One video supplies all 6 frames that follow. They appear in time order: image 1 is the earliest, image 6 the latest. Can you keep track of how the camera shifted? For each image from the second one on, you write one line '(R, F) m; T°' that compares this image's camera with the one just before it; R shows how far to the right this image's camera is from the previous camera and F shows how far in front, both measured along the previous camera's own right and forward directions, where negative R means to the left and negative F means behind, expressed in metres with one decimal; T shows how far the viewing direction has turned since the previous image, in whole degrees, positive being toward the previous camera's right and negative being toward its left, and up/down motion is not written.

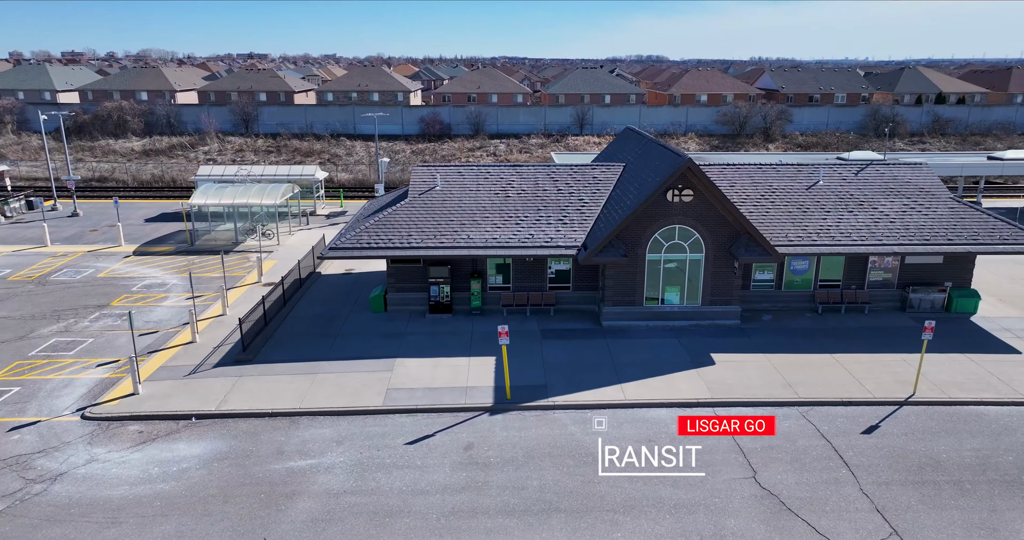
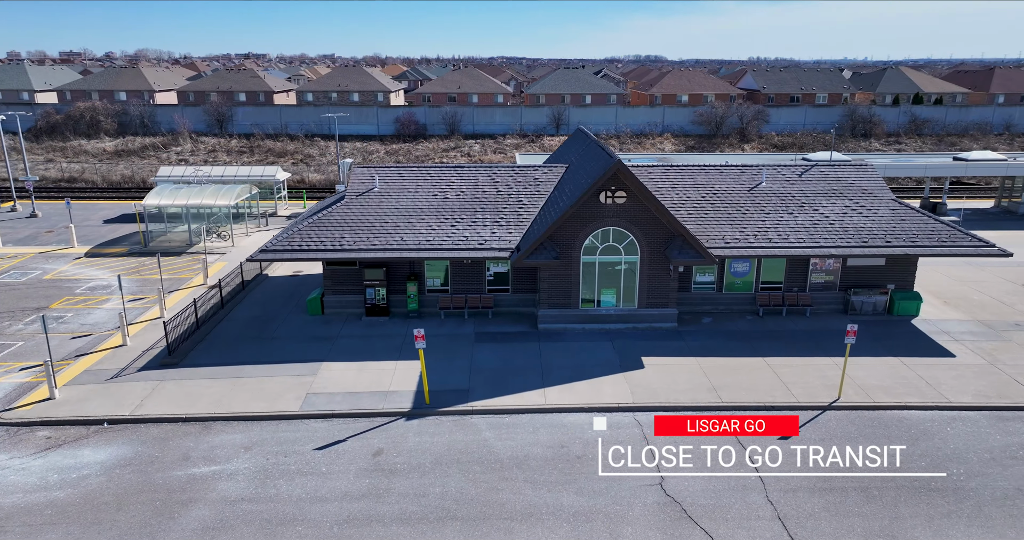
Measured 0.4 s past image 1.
(+3.8, +0.4) m; 0°
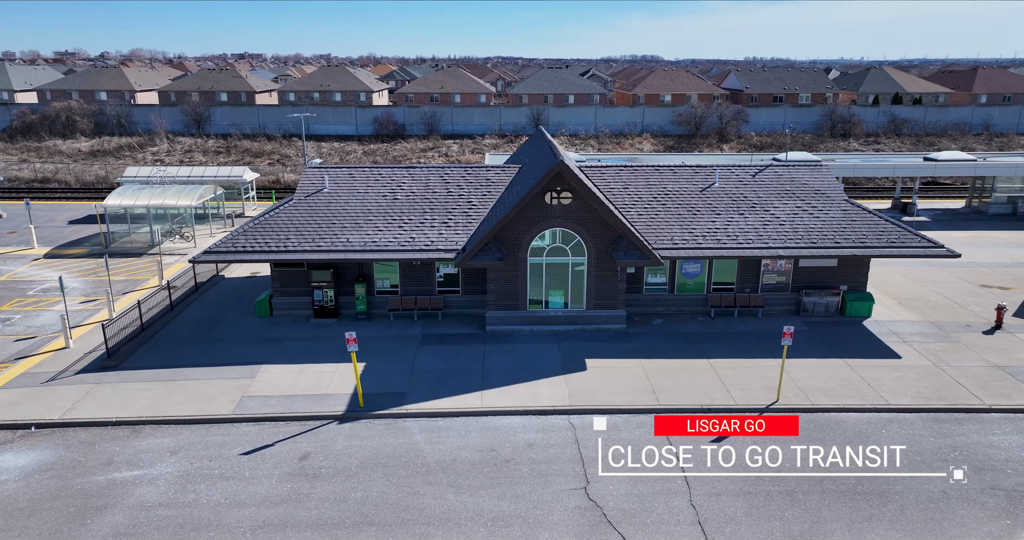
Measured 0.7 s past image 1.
(+2.9, +0.3) m; 0°
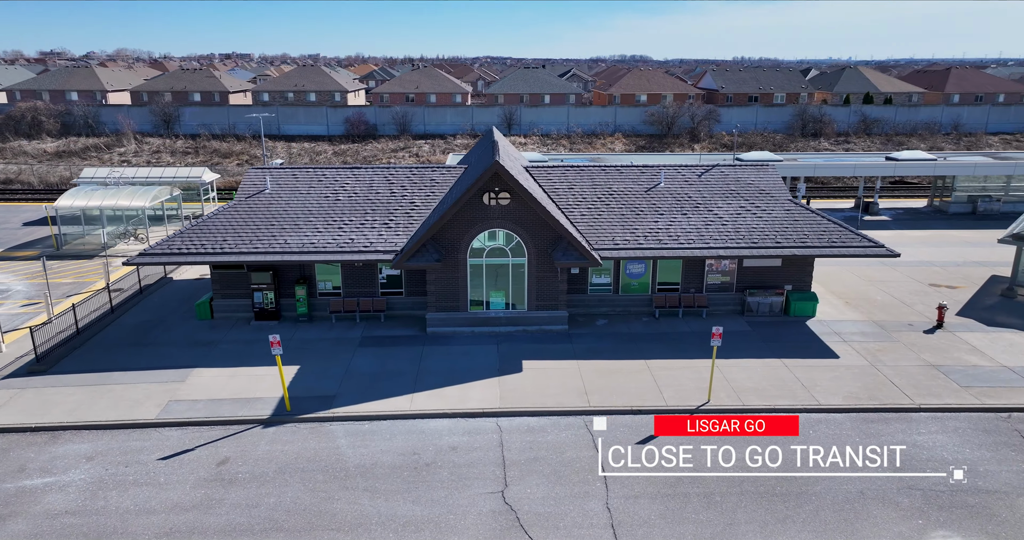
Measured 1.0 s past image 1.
(+2.9, +0.2) m; +1°
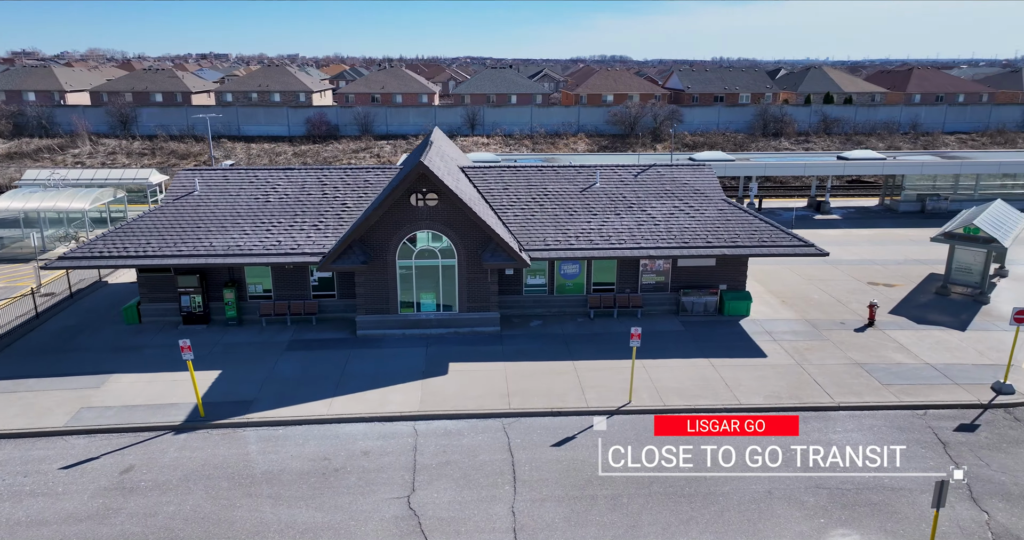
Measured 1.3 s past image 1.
(+3.0, +0.3) m; +1°
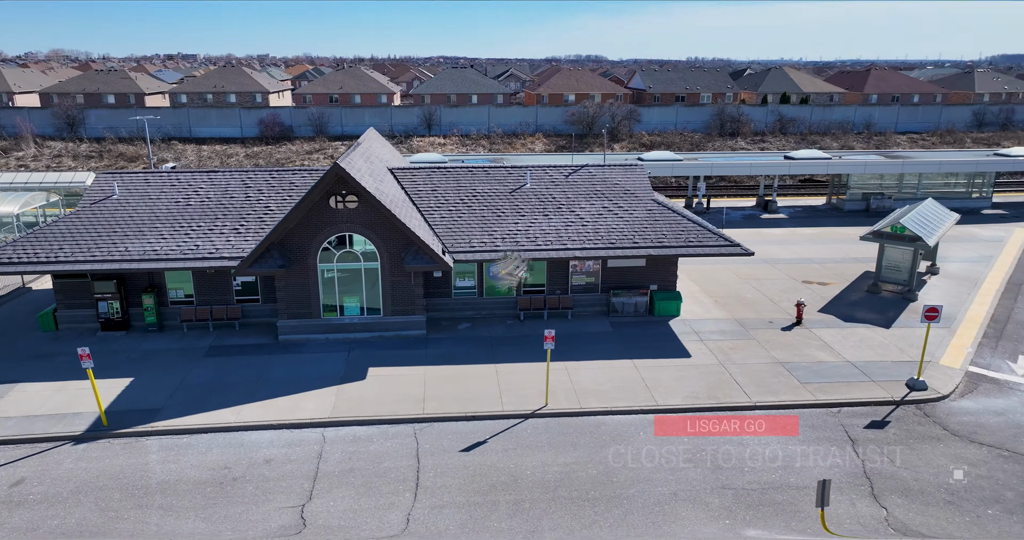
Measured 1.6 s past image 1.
(+3.0, +0.4) m; +2°
